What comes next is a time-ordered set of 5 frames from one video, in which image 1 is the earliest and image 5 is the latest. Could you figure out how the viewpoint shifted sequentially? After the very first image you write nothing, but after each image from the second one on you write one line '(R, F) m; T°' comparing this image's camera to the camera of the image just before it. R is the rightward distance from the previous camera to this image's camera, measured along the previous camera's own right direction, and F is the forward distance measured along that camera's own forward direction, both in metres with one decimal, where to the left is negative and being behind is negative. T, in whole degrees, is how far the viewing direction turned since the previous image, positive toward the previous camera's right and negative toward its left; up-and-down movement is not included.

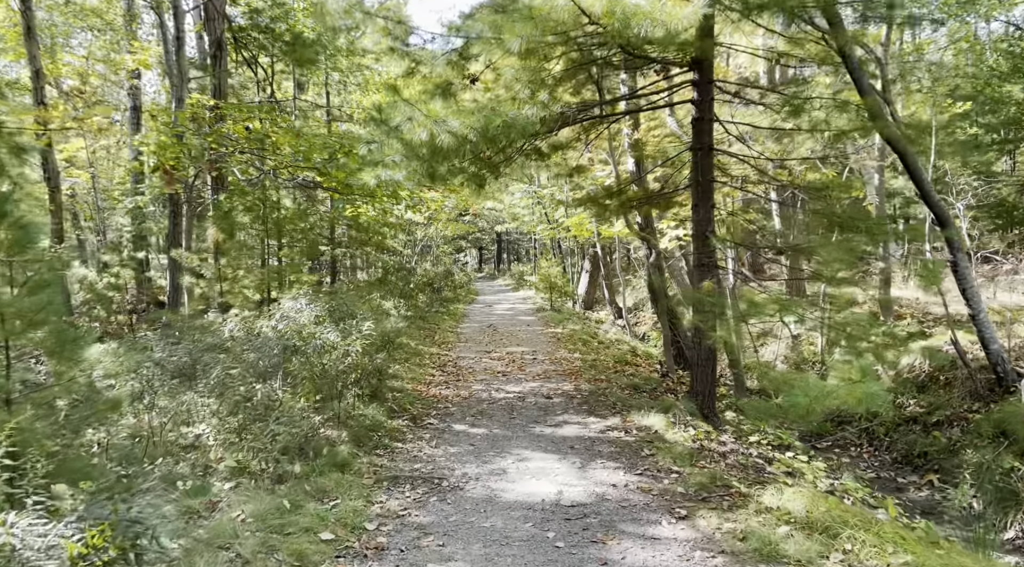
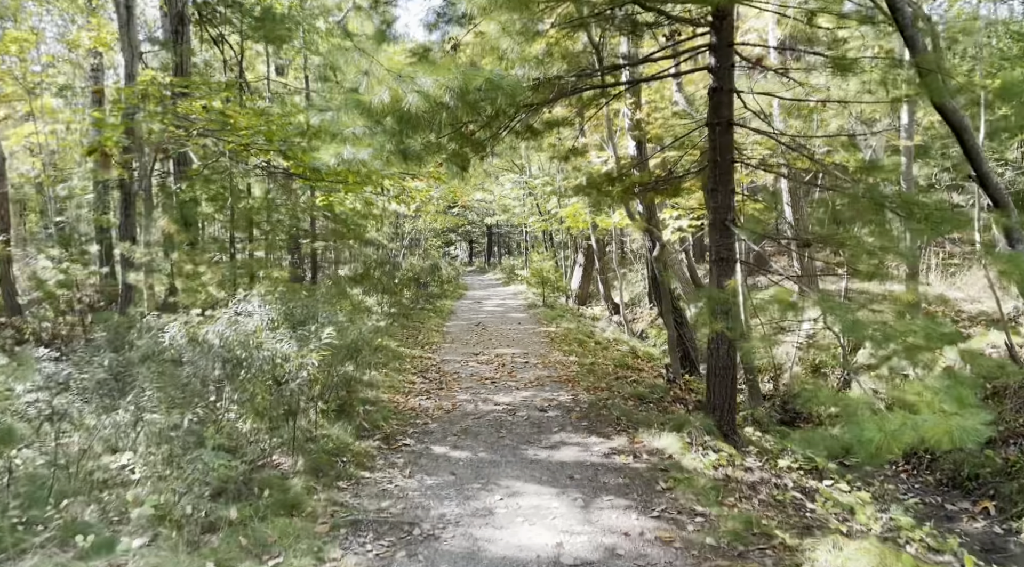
(0.0, +1.2) m; +1°
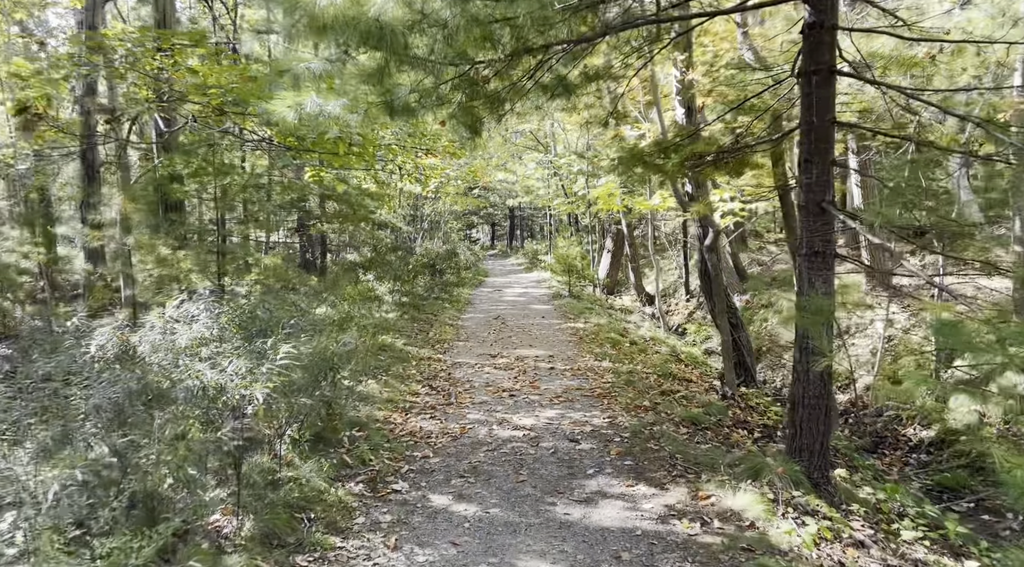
(0.0, +1.7) m; -2°
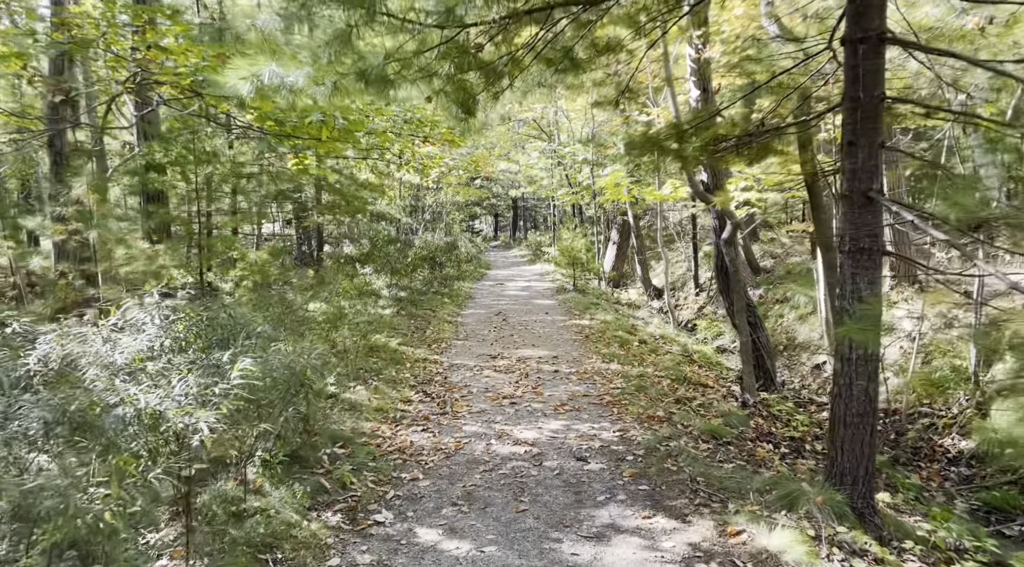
(0.0, +0.7) m; 0°
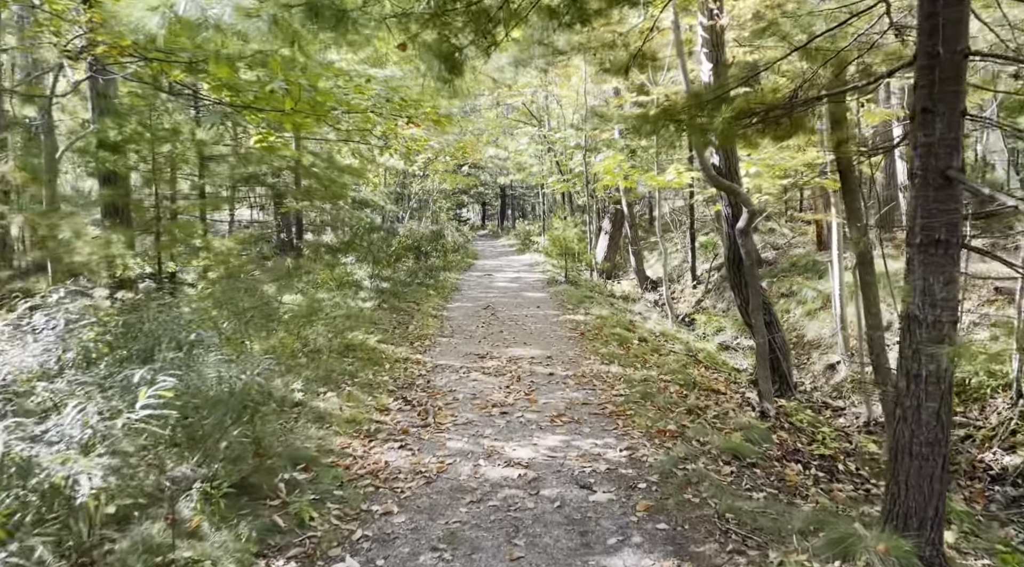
(0.0, +0.9) m; +1°
